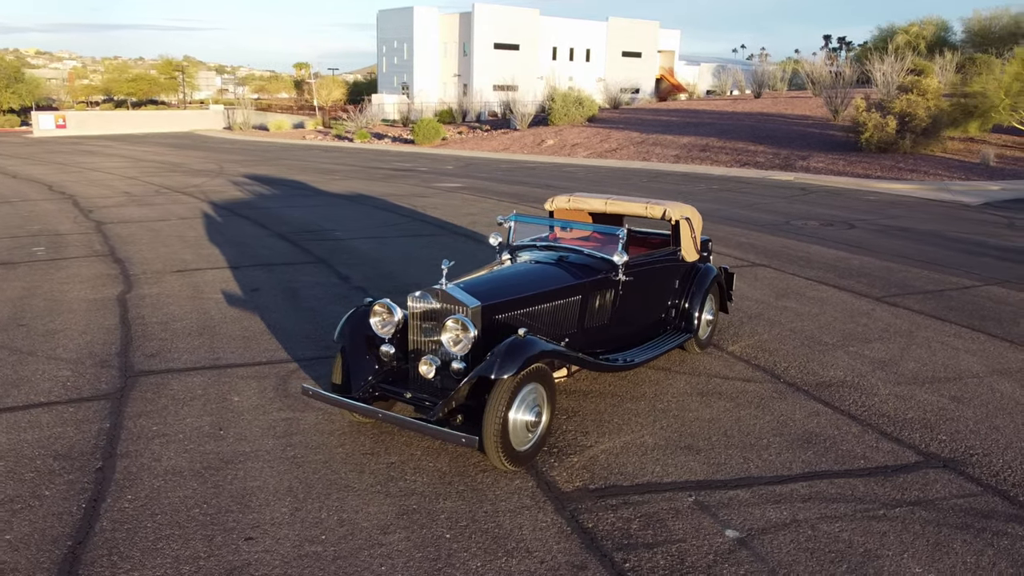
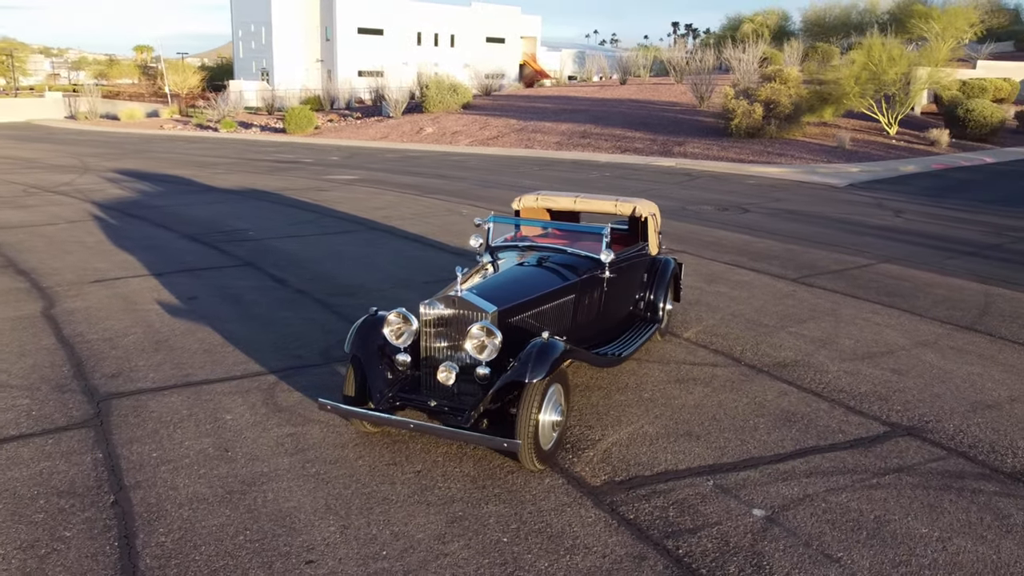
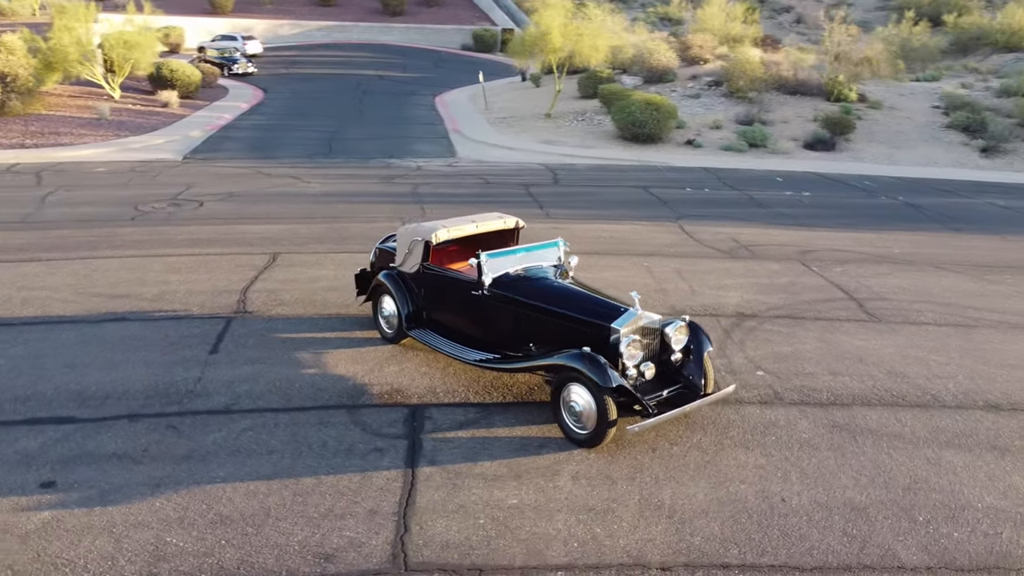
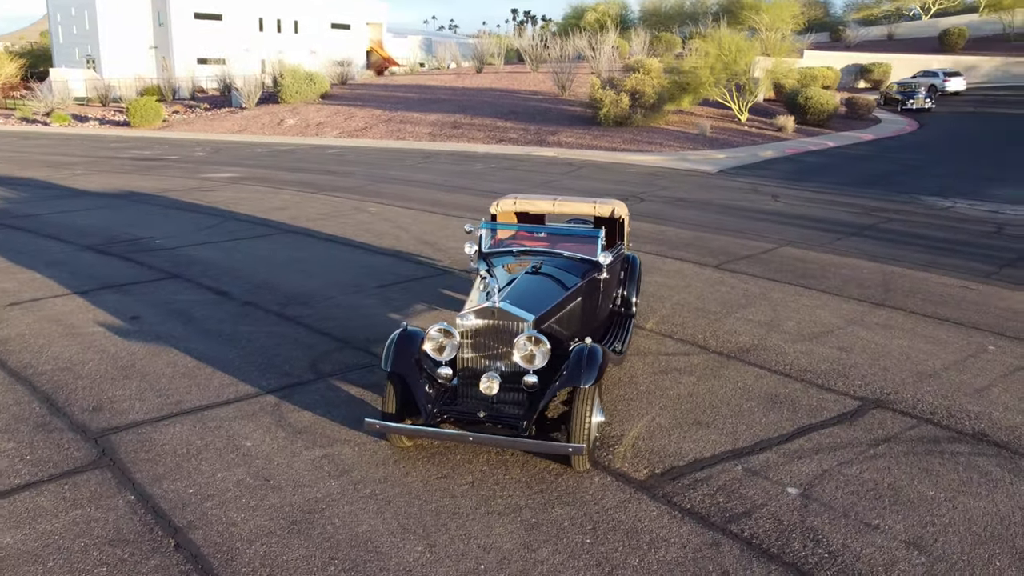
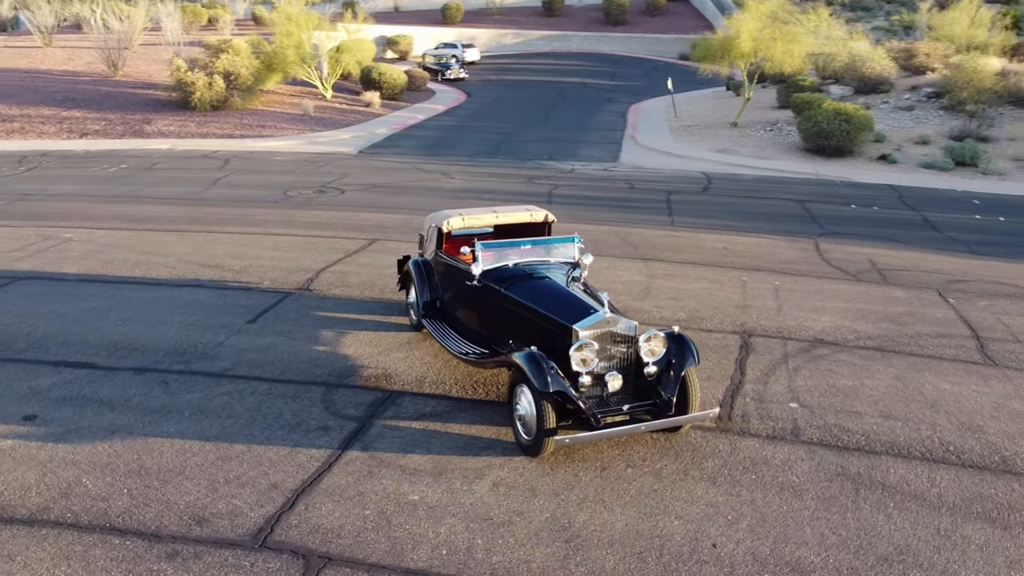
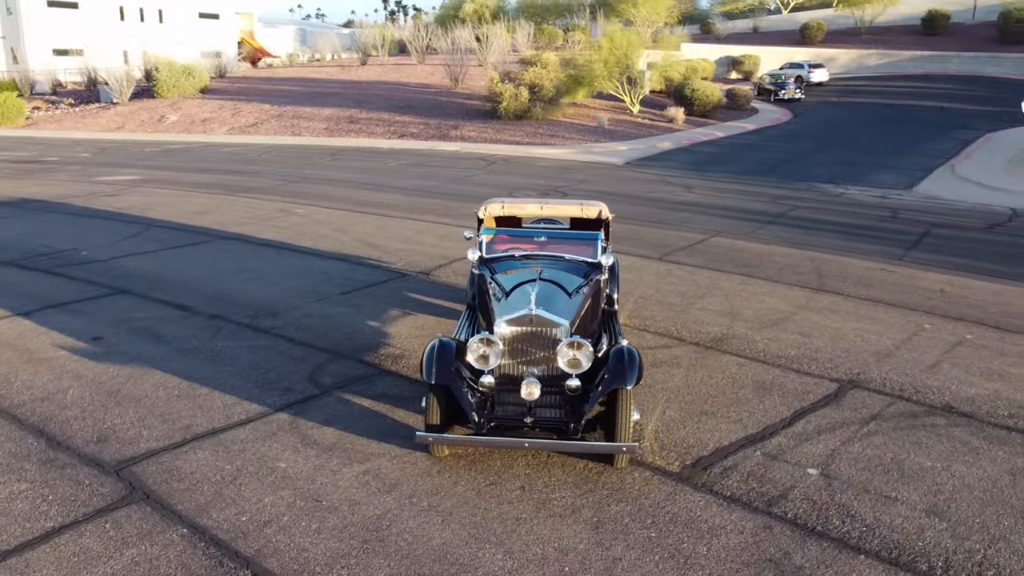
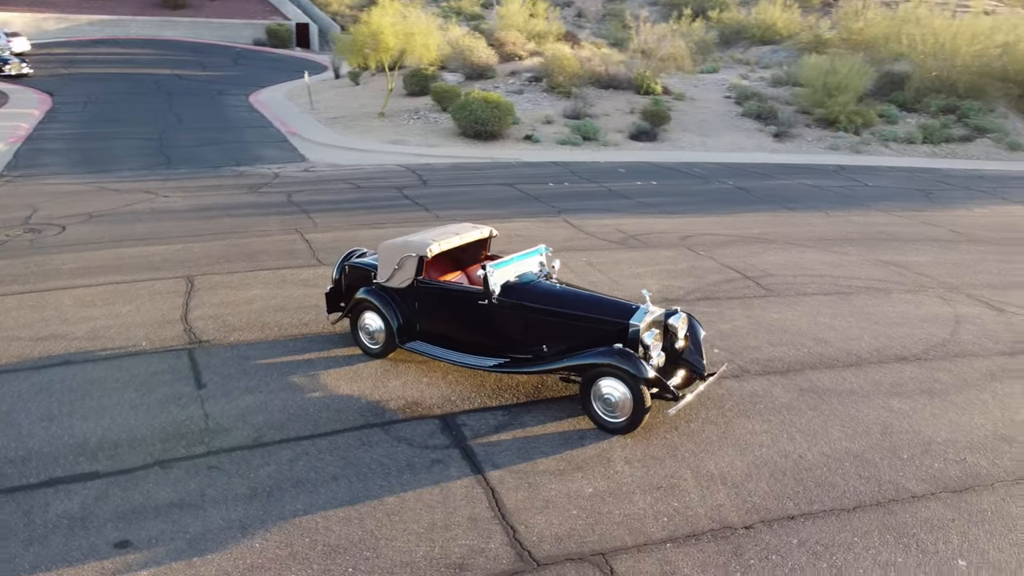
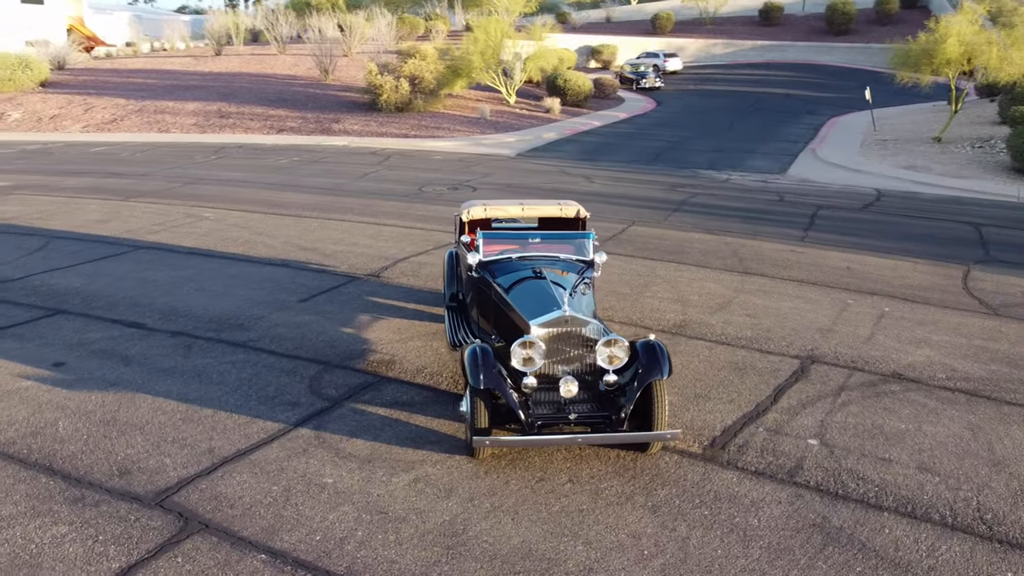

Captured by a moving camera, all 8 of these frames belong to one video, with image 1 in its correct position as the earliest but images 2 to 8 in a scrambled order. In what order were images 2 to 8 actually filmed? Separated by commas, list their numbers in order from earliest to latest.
2, 4, 6, 8, 5, 3, 7
